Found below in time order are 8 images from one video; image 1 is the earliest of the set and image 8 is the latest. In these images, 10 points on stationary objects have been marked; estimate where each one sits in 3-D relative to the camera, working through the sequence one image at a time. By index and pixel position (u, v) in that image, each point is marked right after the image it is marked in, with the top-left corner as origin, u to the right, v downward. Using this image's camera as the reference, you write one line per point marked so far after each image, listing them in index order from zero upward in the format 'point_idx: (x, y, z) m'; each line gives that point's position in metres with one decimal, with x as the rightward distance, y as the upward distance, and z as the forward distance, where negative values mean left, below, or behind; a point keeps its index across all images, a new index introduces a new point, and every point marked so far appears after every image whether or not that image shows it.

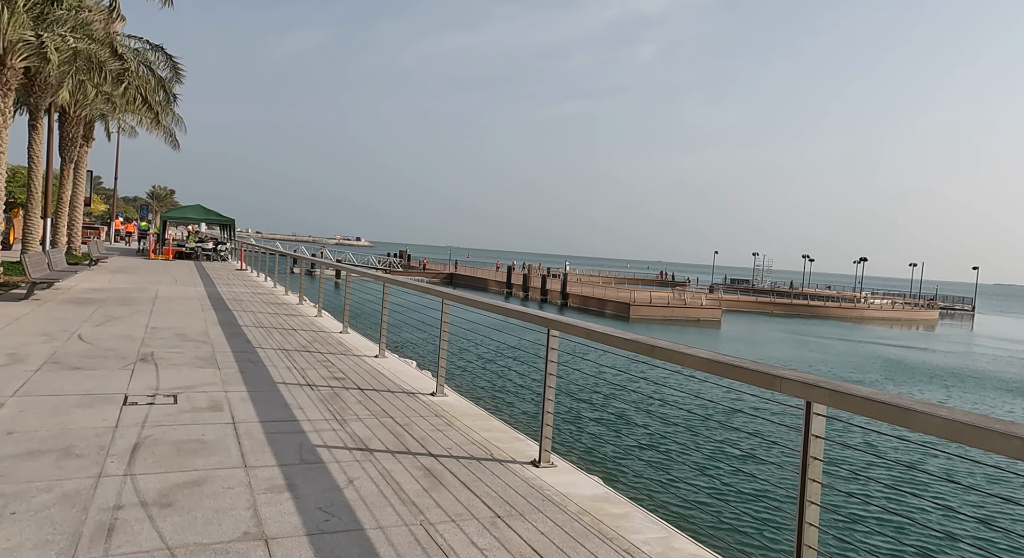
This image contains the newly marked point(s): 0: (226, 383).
0: (-2.3, -0.8, +5.3) m
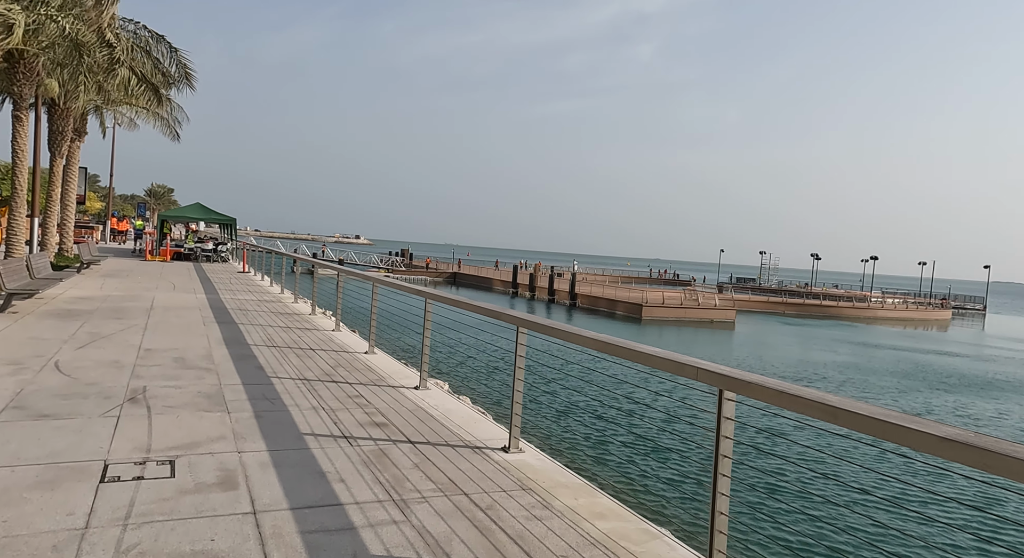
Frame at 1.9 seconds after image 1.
0: (-1.7, -1.0, +4.1) m
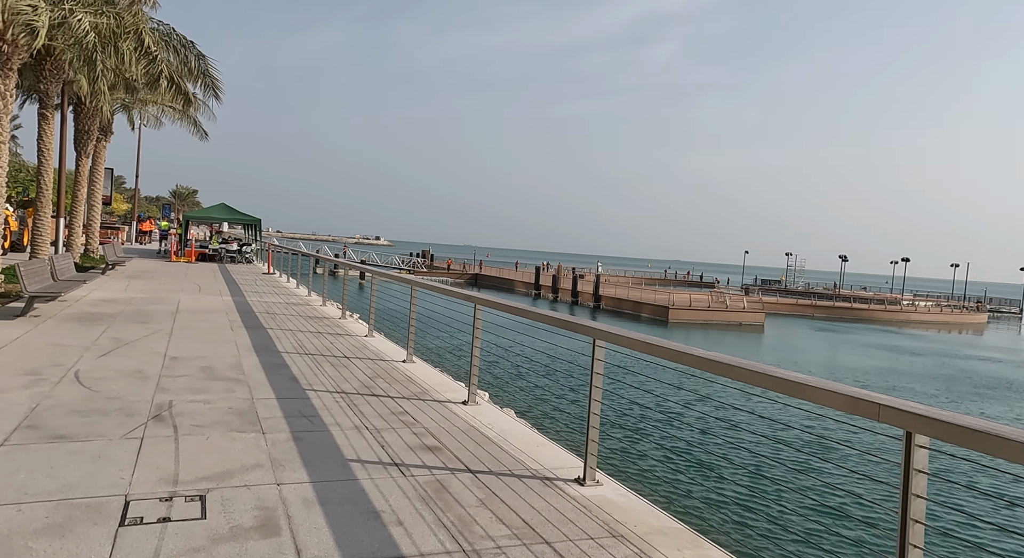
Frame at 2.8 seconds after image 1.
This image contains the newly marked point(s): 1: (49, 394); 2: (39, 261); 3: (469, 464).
0: (-1.3, -1.0, +3.6) m
1: (-3.3, -0.8, +4.8) m
2: (-6.3, +0.2, +9.1) m
3: (-0.2, -1.1, +3.8) m
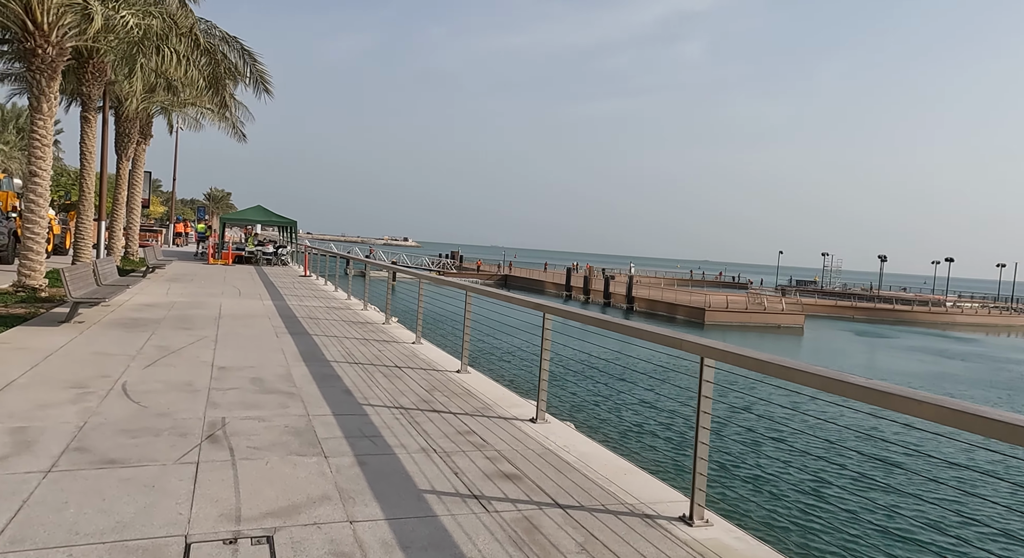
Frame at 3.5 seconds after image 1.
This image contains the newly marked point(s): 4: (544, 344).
0: (-0.8, -1.1, +3.3) m
1: (-2.8, -0.9, +4.5) m
2: (-5.7, +0.2, +8.9) m
3: (+0.2, -1.1, +3.4) m
4: (+0.2, -0.5, +5.1) m
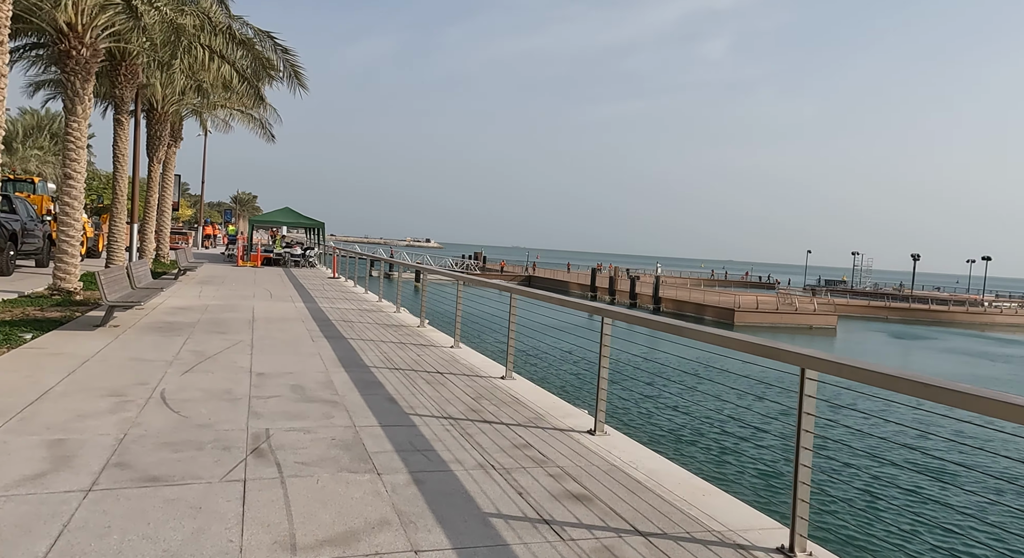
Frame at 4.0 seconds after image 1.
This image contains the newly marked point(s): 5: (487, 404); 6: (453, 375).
0: (-0.5, -1.1, +3.0) m
1: (-2.4, -0.9, +4.3) m
2: (-5.1, +0.1, +8.8) m
3: (+0.6, -1.1, +3.1) m
4: (+0.6, -0.5, +4.8) m
5: (-0.2, -1.0, +5.3) m
6: (-0.6, -0.9, +6.5) m
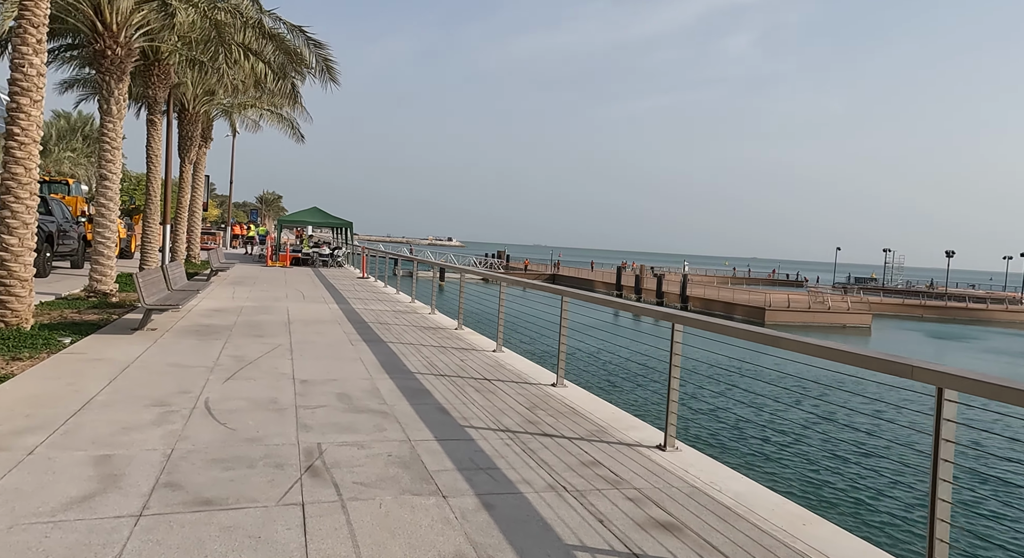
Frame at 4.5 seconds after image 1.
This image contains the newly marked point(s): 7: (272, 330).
0: (-0.1, -1.1, +2.7) m
1: (-2.0, -0.9, +4.1) m
2: (-4.6, +0.1, +8.7) m
3: (+0.9, -1.2, +2.8) m
4: (+1.0, -0.5, +4.5) m
5: (+0.2, -1.0, +5.1) m
6: (-0.1, -0.9, +6.2) m
7: (-3.1, -0.7, +8.6) m
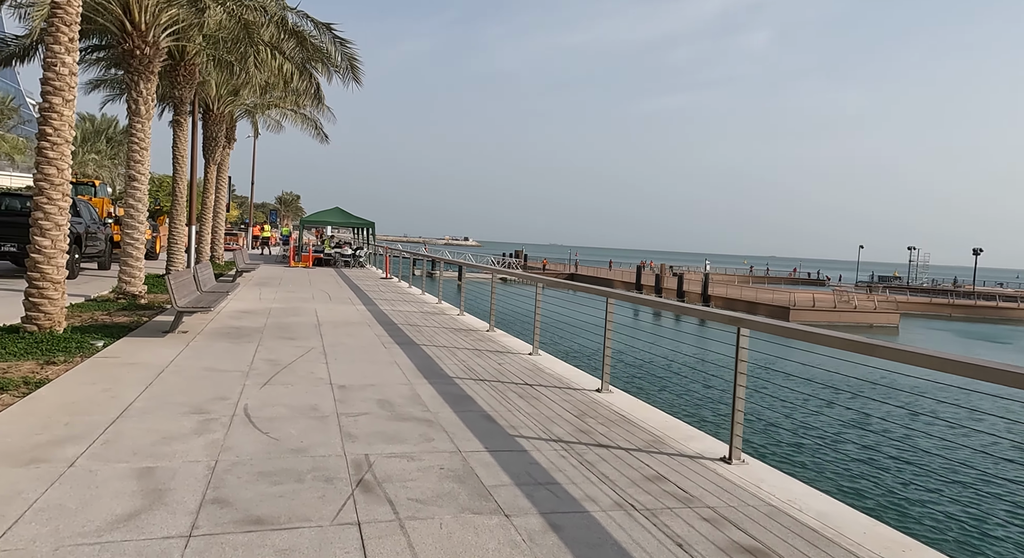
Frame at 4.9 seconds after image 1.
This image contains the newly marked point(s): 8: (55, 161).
0: (+0.2, -1.1, +2.5) m
1: (-1.7, -1.0, +3.9) m
2: (-4.1, +0.1, +8.5) m
3: (+1.2, -1.2, +2.6) m
4: (+1.4, -0.5, +4.2) m
5: (+0.6, -1.0, +4.8) m
6: (+0.3, -1.0, +6.0) m
7: (-2.6, -0.7, +8.4) m
8: (-4.7, +1.2, +7.0) m
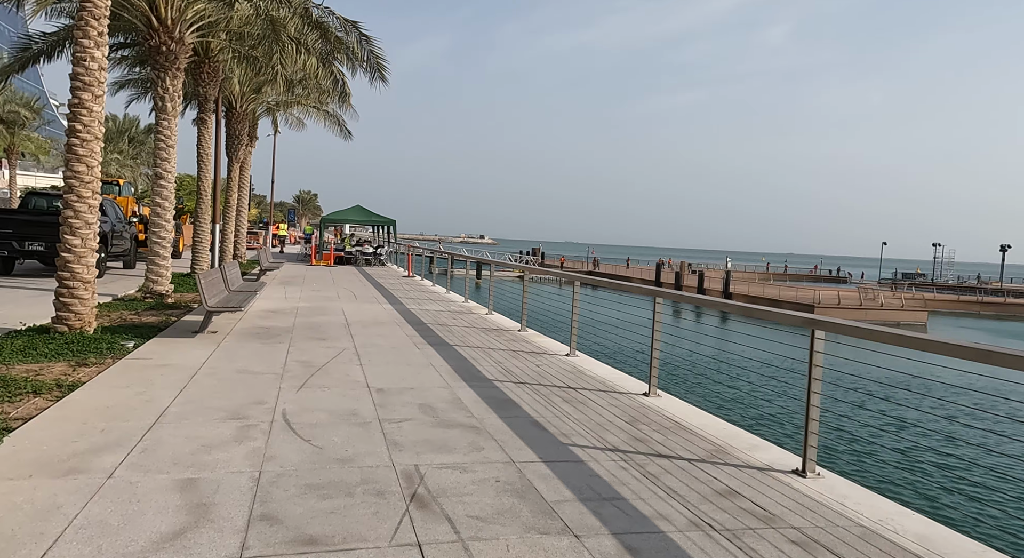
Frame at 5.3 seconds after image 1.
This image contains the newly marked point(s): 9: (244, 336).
0: (+0.5, -1.1, +2.2) m
1: (-1.3, -1.0, +3.7) m
2: (-3.7, +0.1, +8.4) m
3: (+1.5, -1.2, +2.3) m
4: (+1.7, -0.5, +4.0) m
5: (+0.9, -1.0, +4.6) m
6: (+0.6, -1.0, +5.8) m
7: (-2.2, -0.7, +8.3) m
8: (-4.3, +1.2, +6.8) m
9: (-3.0, -0.6, +7.5) m
